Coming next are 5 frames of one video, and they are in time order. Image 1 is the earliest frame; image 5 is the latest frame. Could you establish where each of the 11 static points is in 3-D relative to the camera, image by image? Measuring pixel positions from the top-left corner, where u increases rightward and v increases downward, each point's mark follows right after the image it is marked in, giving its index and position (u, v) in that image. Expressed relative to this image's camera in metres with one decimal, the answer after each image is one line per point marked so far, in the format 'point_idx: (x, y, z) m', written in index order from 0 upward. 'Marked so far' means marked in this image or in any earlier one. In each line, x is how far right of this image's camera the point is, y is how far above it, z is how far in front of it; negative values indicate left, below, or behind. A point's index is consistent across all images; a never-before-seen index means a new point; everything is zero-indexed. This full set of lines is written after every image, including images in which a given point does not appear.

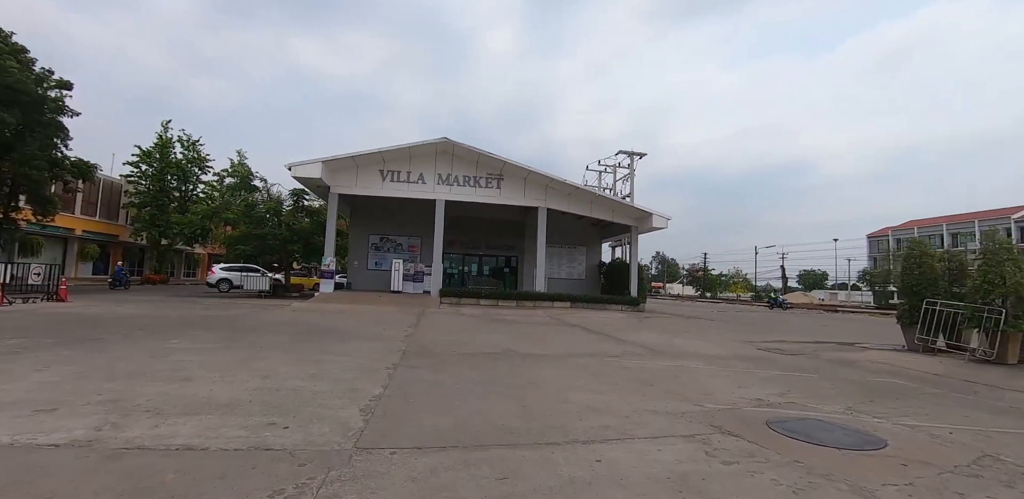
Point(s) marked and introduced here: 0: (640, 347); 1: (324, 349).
0: (+3.2, -2.4, +9.9) m
1: (-3.6, -1.9, +7.8) m
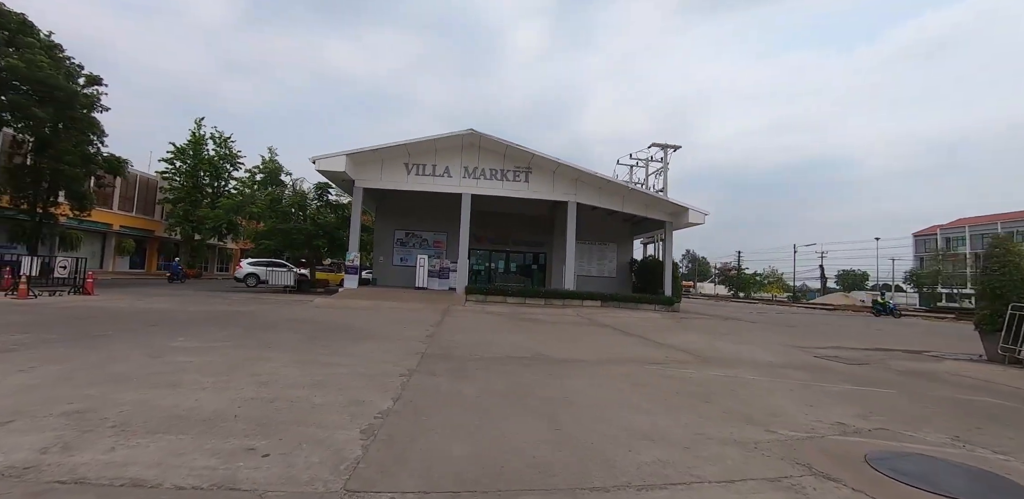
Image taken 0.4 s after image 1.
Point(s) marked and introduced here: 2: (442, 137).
0: (+3.8, -2.3, +8.9) m
1: (-3.1, -1.8, +7.1) m
2: (-3.2, +5.5, +19.8) m
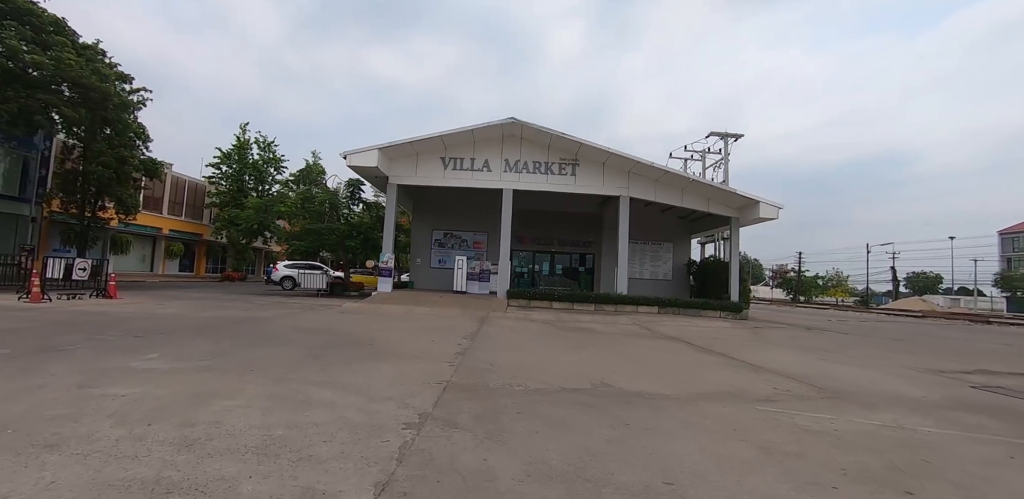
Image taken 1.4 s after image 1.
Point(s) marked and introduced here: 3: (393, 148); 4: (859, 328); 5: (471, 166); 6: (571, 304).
0: (+4.6, -2.1, +6.5) m
1: (-2.4, -1.7, +5.4) m
2: (-1.4, +5.5, +18.2) m
3: (-5.5, +4.6, +18.4) m
4: (+15.9, -3.6, +18.6) m
5: (-2.1, +4.0, +19.3) m
6: (+2.5, -2.4, +17.9) m
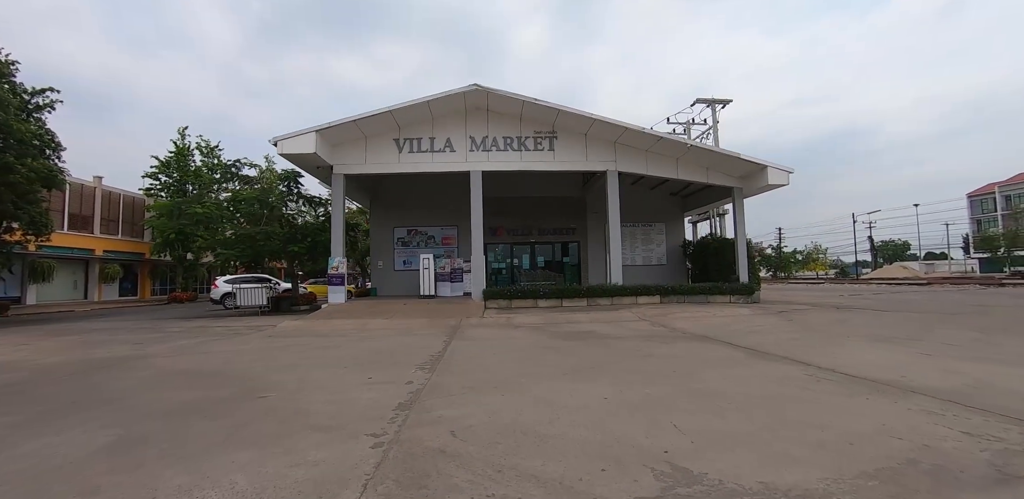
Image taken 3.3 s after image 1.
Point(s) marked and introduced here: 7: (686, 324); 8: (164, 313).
0: (+4.4, -1.6, +3.9) m
1: (-2.5, -1.6, +2.5) m
2: (-2.7, +5.6, +15.2) m
3: (-6.7, +4.5, +15.3) m
4: (+15.2, -2.1, +16.6) m
5: (-3.3, +4.1, +16.3) m
6: (+1.7, -1.9, +15.2) m
7: (+4.6, -2.0, +10.7) m
8: (-17.0, -3.1, +19.7) m
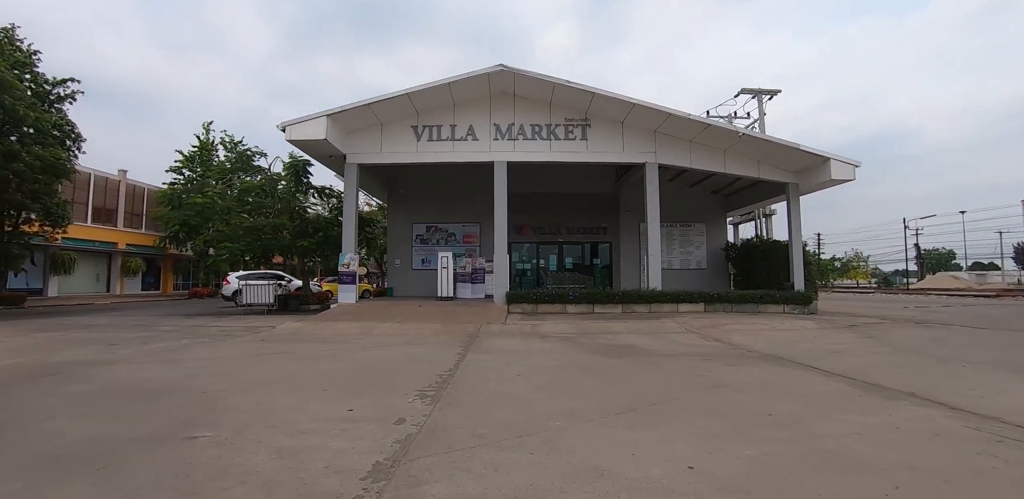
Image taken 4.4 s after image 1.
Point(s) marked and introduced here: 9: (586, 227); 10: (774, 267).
0: (+4.6, -1.5, +2.2) m
1: (-2.4, -1.5, +1.1) m
2: (-1.8, +5.7, +13.9) m
3: (-5.8, +4.7, +14.1) m
4: (+16.0, -2.3, +14.3) m
5: (-2.4, +4.2, +15.0) m
6: (+2.5, -1.9, +13.6) m
7: (+5.2, -2.0, +9.0) m
8: (-16.0, -2.8, +18.9) m
9: (+3.3, +1.1, +19.1) m
10: (+10.5, -0.7, +16.3) m
